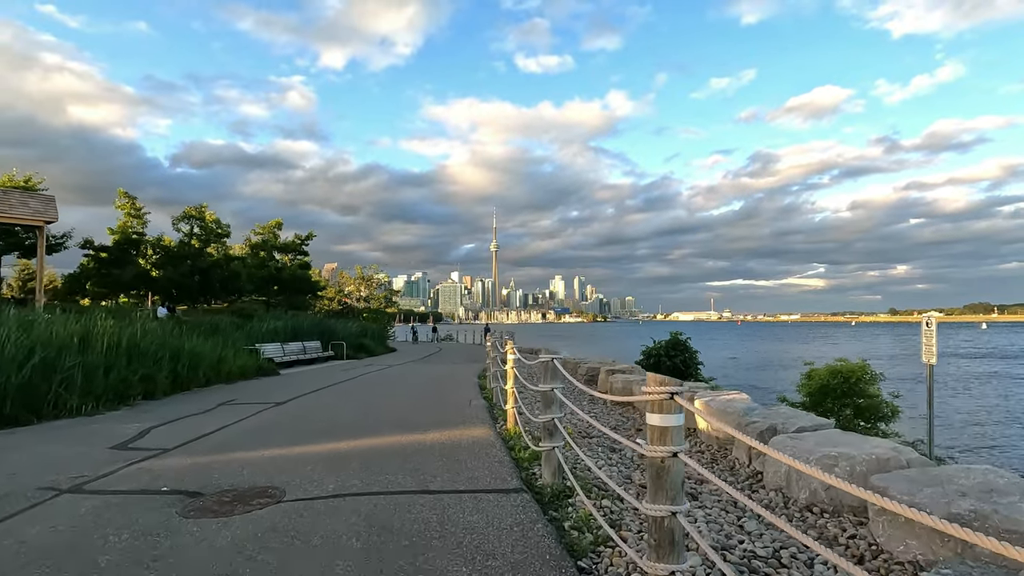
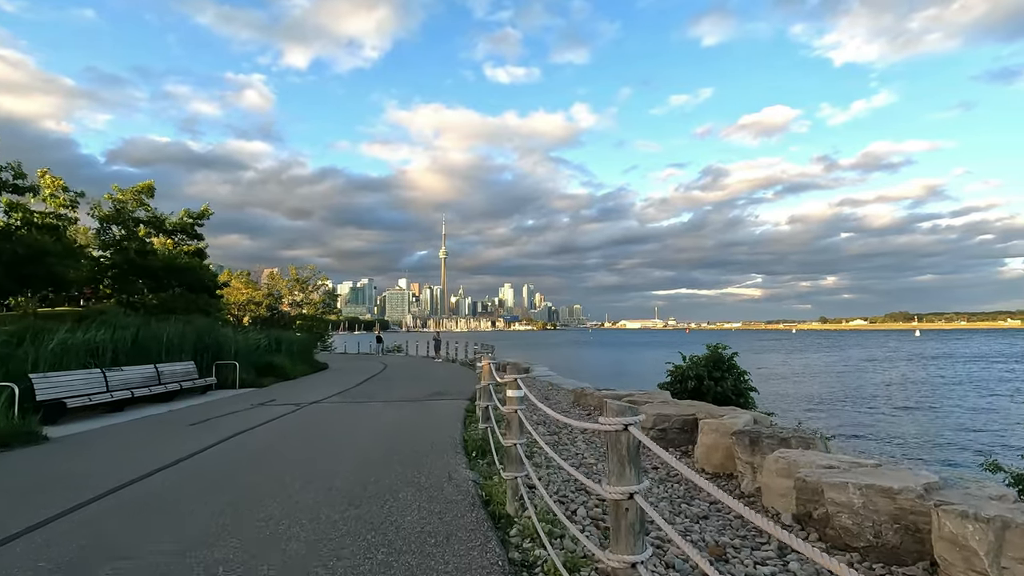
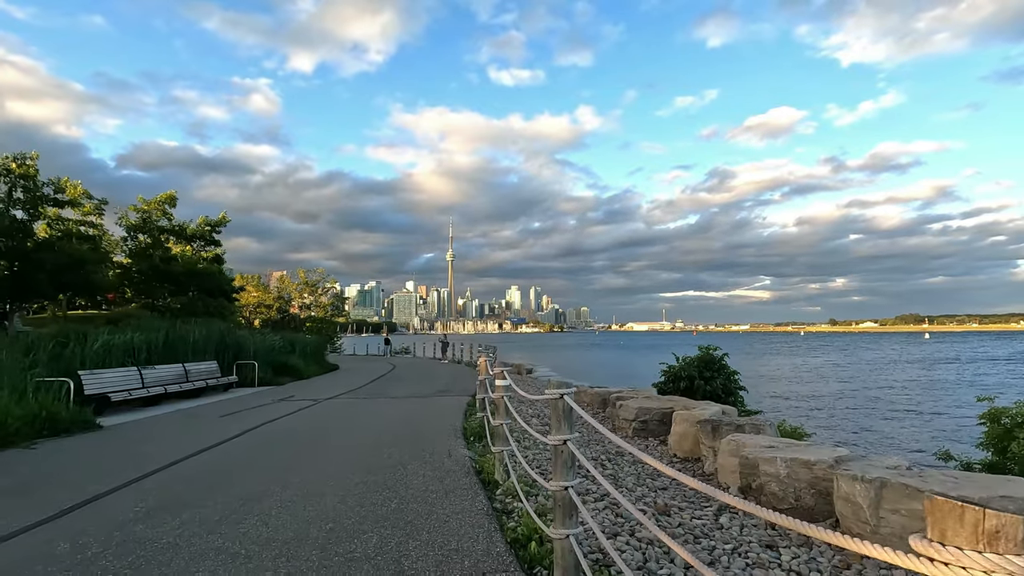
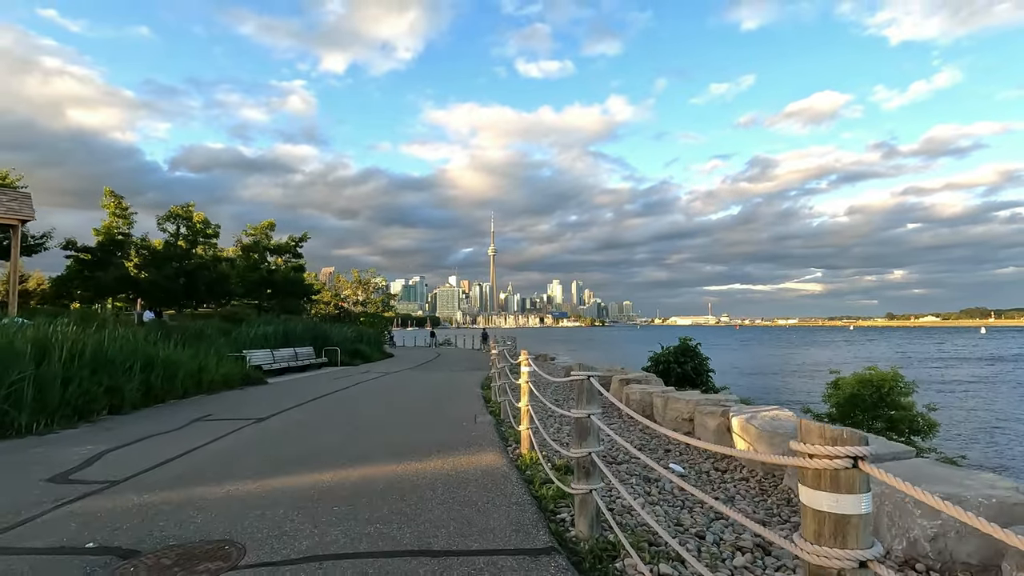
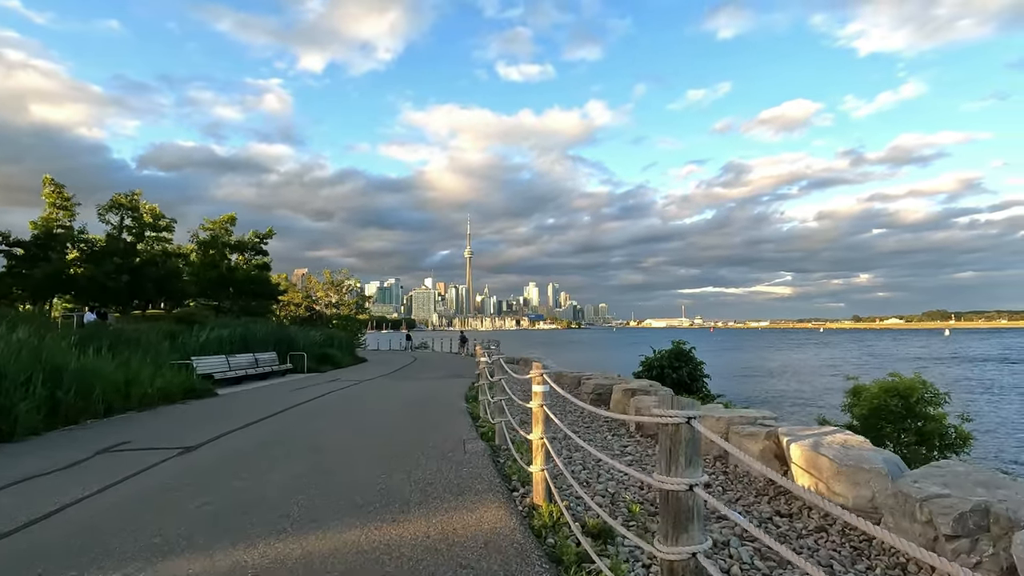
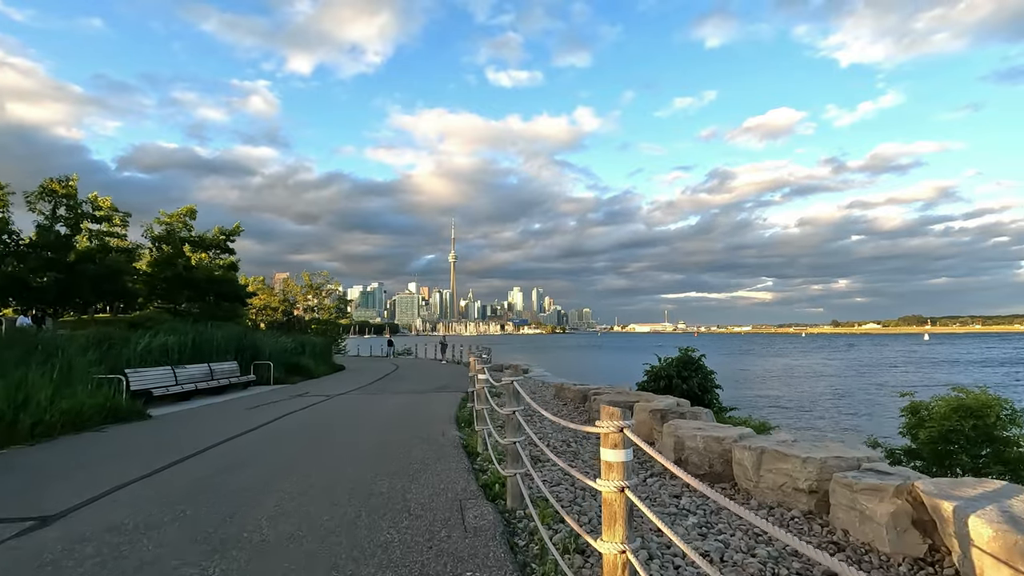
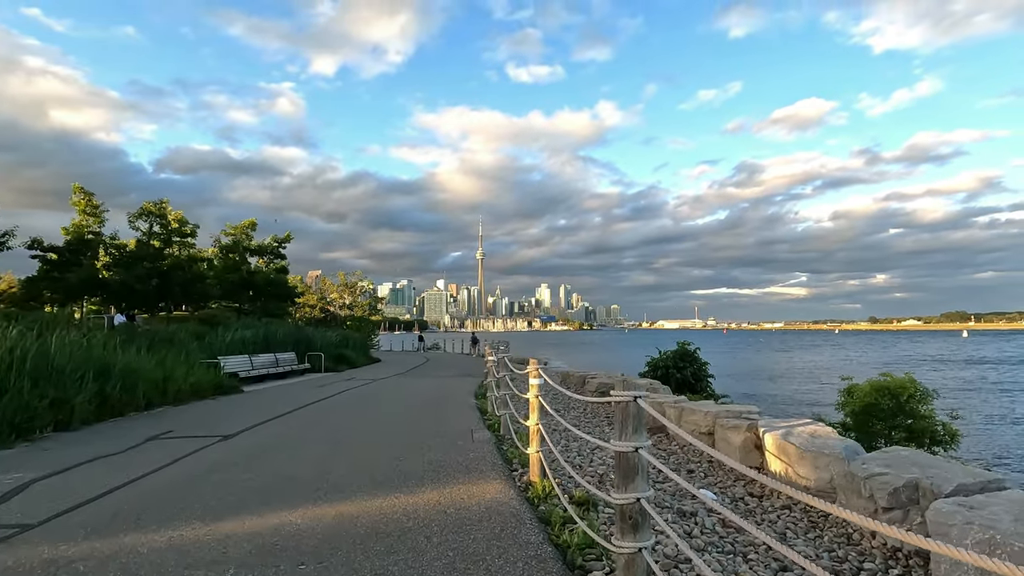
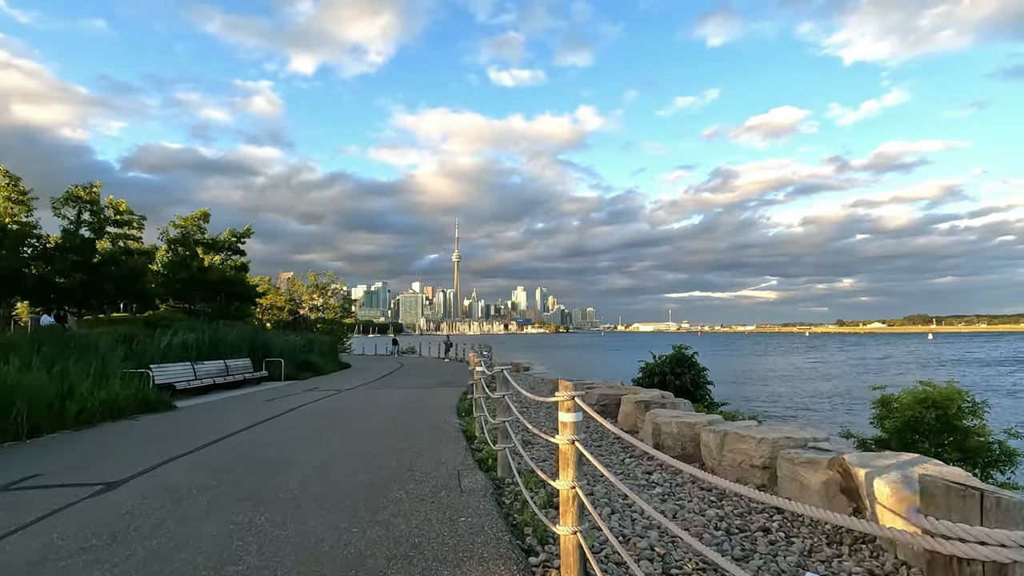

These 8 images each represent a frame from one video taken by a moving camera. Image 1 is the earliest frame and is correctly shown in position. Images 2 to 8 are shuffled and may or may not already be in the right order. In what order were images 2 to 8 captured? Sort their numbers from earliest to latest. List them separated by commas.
4, 7, 5, 8, 6, 3, 2
